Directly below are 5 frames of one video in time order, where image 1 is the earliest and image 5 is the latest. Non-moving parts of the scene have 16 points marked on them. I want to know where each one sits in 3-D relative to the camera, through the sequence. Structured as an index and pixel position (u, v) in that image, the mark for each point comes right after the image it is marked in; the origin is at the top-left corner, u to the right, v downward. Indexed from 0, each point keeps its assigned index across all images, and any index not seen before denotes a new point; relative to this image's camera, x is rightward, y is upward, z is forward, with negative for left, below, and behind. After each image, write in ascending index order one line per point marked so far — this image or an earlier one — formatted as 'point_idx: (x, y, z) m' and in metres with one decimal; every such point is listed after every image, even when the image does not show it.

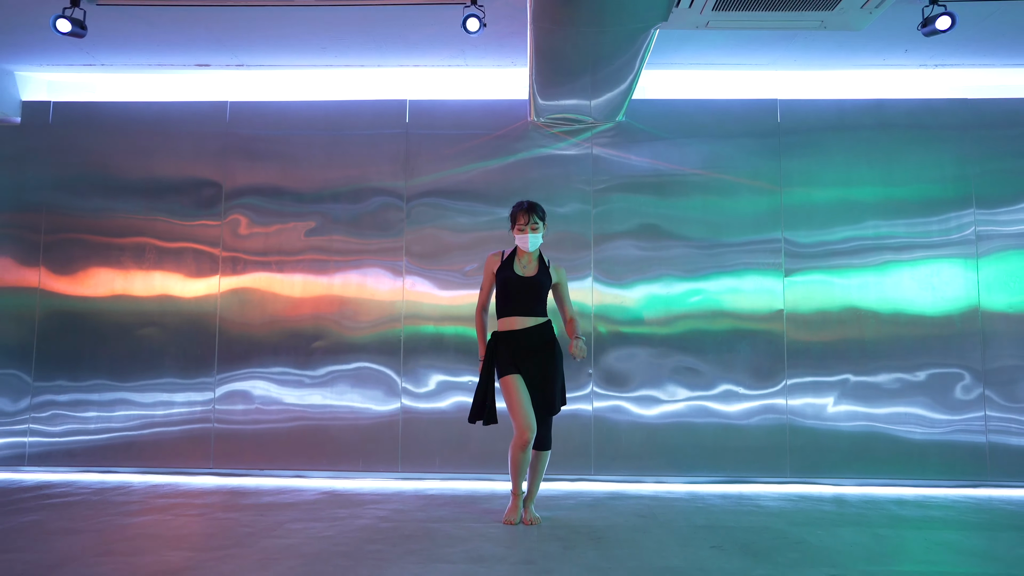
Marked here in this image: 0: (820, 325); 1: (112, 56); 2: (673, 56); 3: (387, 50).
0: (+1.6, -0.2, +4.9) m
1: (-2.1, +1.2, +4.9) m
2: (+0.8, +1.2, +4.8) m
3: (-0.6, +1.2, +4.8) m
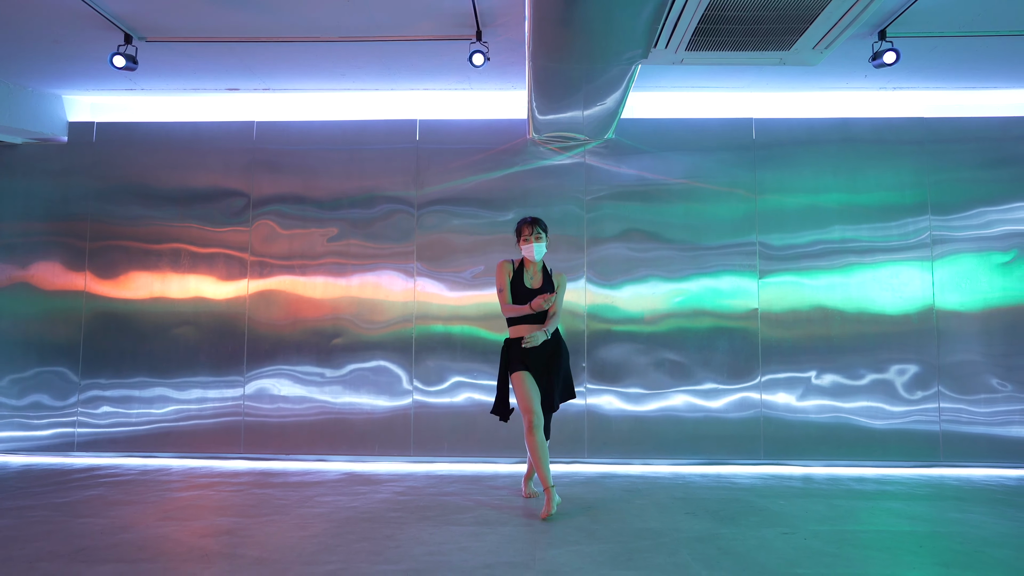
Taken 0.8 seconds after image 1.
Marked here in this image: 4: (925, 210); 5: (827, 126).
0: (+1.6, -0.2, +5.4) m
1: (-2.1, +1.2, +5.5) m
2: (+0.8, +1.2, +5.4) m
3: (-0.6, +1.2, +5.3) m
4: (+2.4, +0.4, +5.5) m
5: (+1.8, +0.9, +5.6) m
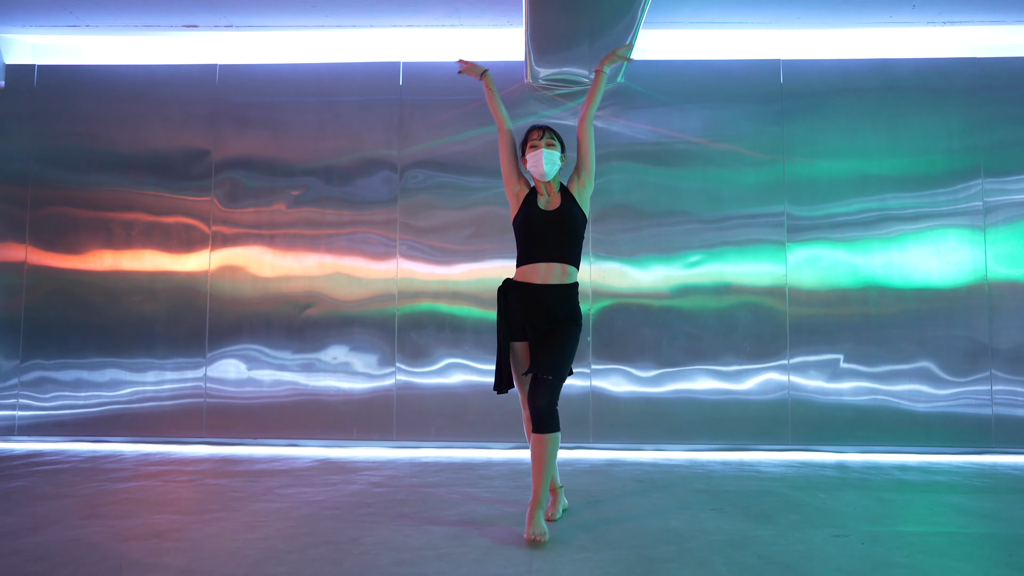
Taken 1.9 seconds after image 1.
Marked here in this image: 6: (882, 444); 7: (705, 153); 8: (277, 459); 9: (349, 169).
0: (+1.6, 0.0, +4.8) m
1: (-2.1, +1.4, +4.8) m
2: (+0.8, +1.4, +4.7) m
3: (-0.6, +1.4, +4.7) m
4: (+2.4, +0.6, +4.8) m
5: (+1.8, +1.1, +4.9) m
6: (+1.8, -0.8, +4.7) m
7: (+1.0, +0.7, +4.9) m
8: (-1.1, -0.8, +4.6) m
9: (-0.9, +0.6, +5.0) m
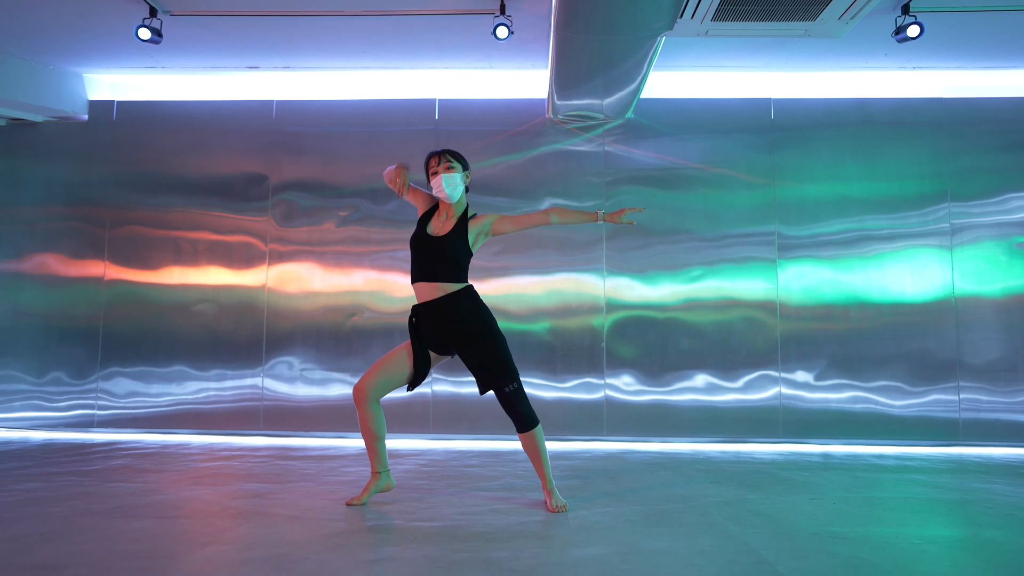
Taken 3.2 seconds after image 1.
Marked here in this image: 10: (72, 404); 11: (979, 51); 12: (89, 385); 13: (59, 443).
0: (+1.7, -0.1, +5.4) m
1: (-2.0, +1.3, +5.5) m
2: (+0.9, +1.3, +5.4) m
3: (-0.5, +1.3, +5.3) m
4: (+2.5, +0.5, +5.5) m
5: (+2.0, +1.1, +5.6) m
6: (+2.0, -0.8, +5.3) m
7: (+1.1, +0.6, +5.6) m
8: (-1.0, -0.9, +5.2) m
9: (-0.7, +0.6, +5.6) m
10: (-2.6, -0.7, +5.6) m
11: (+2.5, +1.3, +5.2) m
12: (-2.5, -0.6, +5.6) m
13: (-2.5, -0.9, +5.2) m
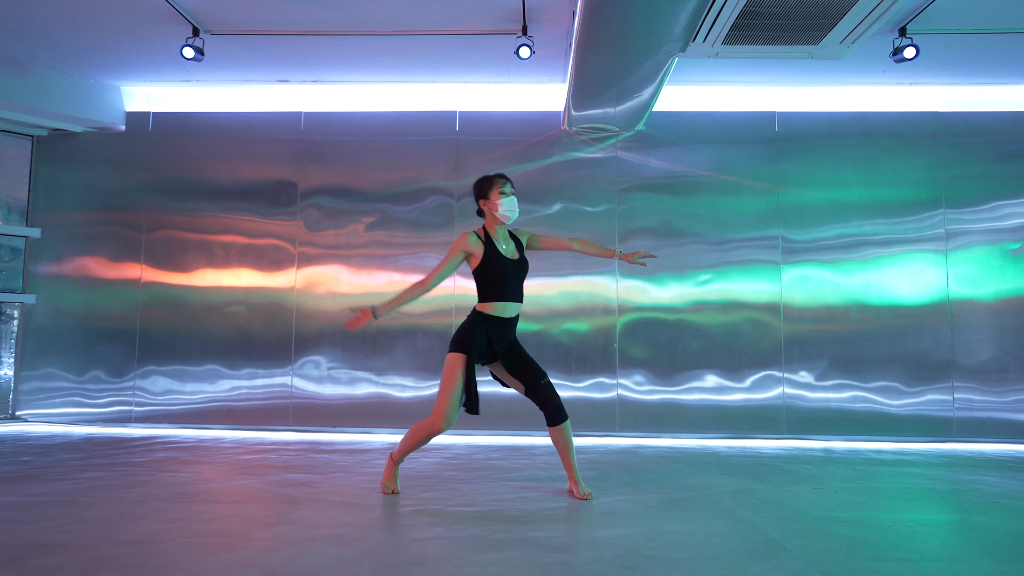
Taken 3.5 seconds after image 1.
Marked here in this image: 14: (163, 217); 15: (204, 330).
0: (+1.8, -0.1, +5.7) m
1: (-1.9, +1.3, +5.8) m
2: (+1.0, +1.3, +5.7) m
3: (-0.4, +1.3, +5.6) m
4: (+2.6, +0.5, +5.8) m
5: (+2.1, +1.0, +5.9) m
6: (+2.1, -0.9, +5.6) m
7: (+1.2, +0.6, +5.9) m
8: (-0.9, -0.9, +5.5) m
9: (-0.6, +0.5, +5.9) m
10: (-2.5, -0.7, +5.9) m
11: (+2.6, +1.3, +5.4) m
12: (-2.4, -0.6, +5.9) m
13: (-2.4, -0.9, +5.5) m
14: (-2.2, +0.4, +6.0) m
15: (-1.9, -0.3, +5.9) m
